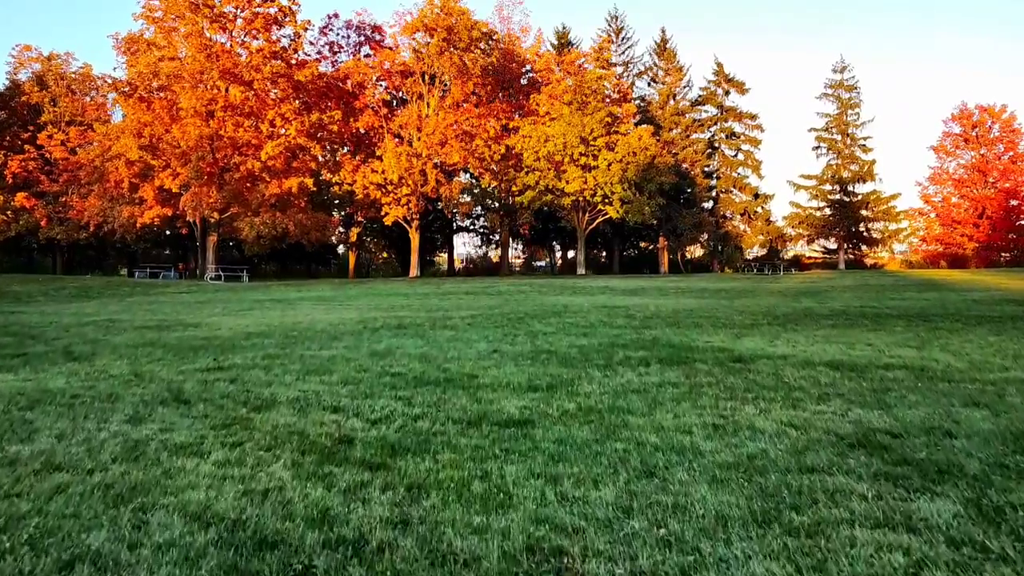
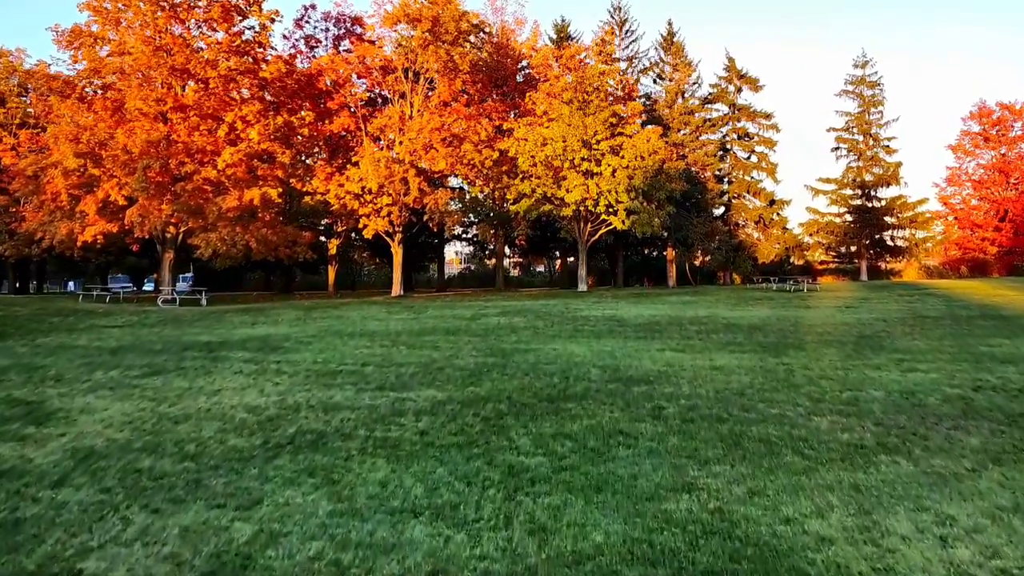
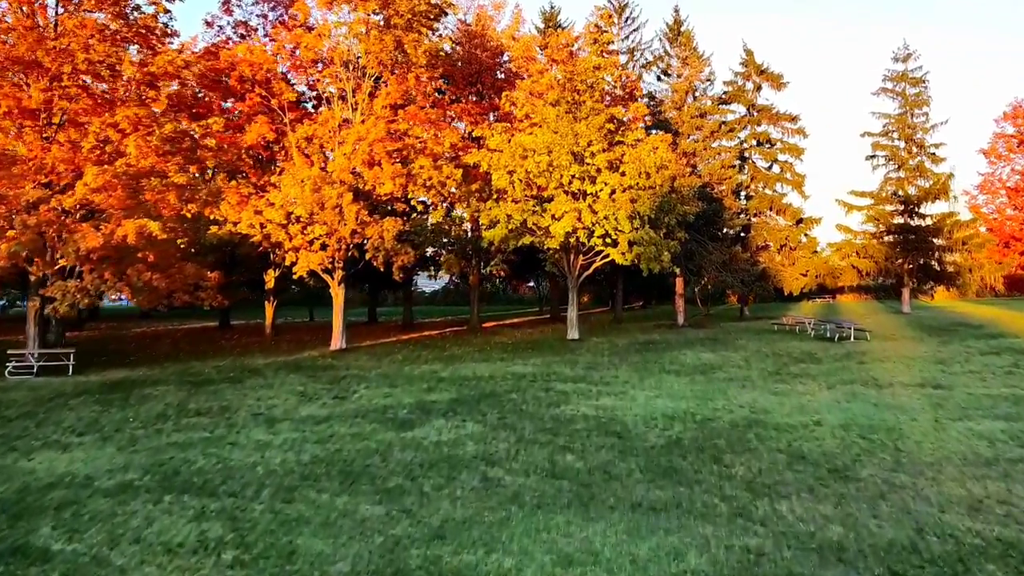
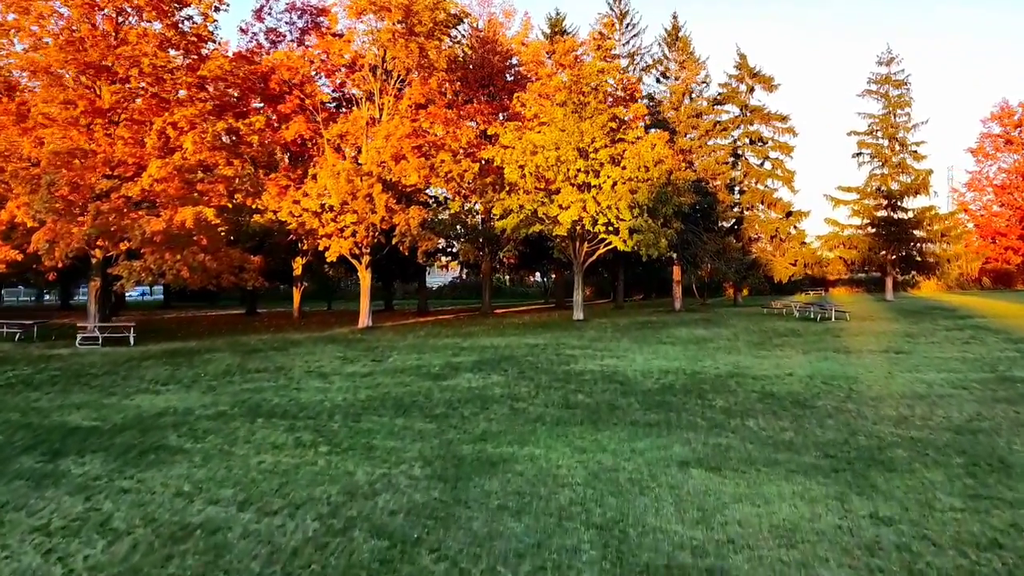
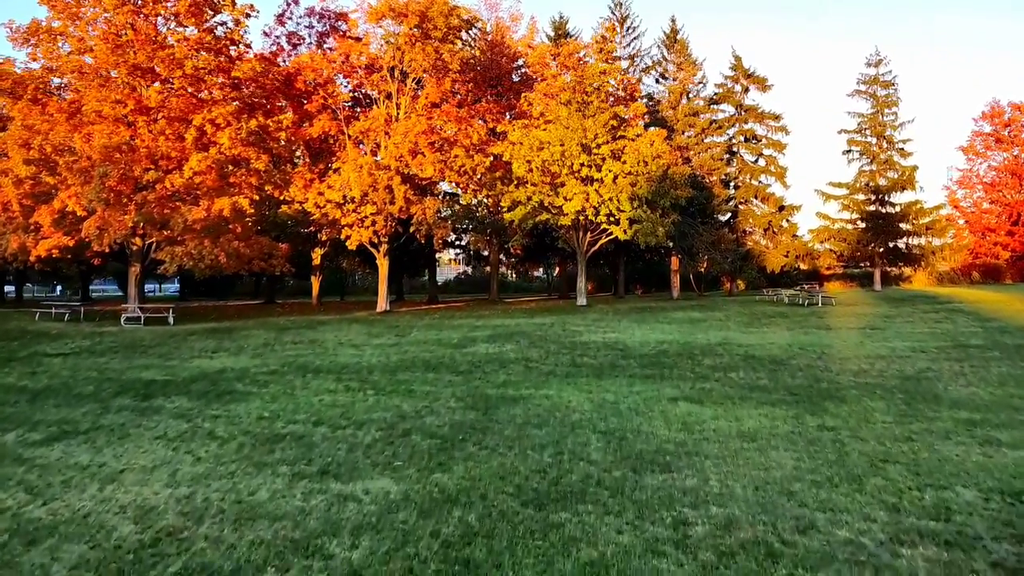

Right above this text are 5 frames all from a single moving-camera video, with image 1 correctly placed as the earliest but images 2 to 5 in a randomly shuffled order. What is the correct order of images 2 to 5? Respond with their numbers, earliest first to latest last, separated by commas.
2, 5, 4, 3
